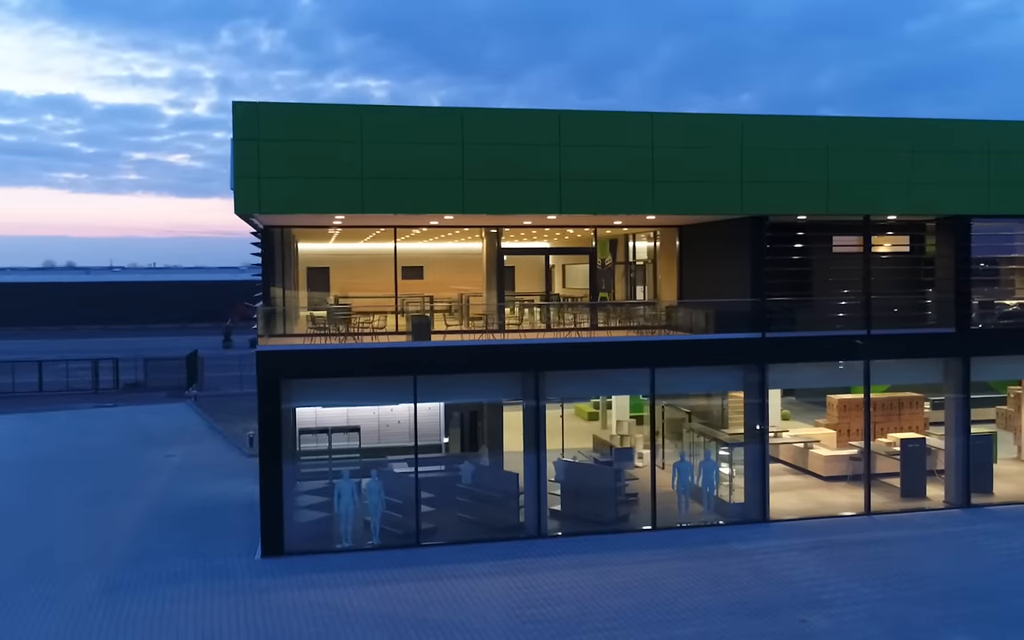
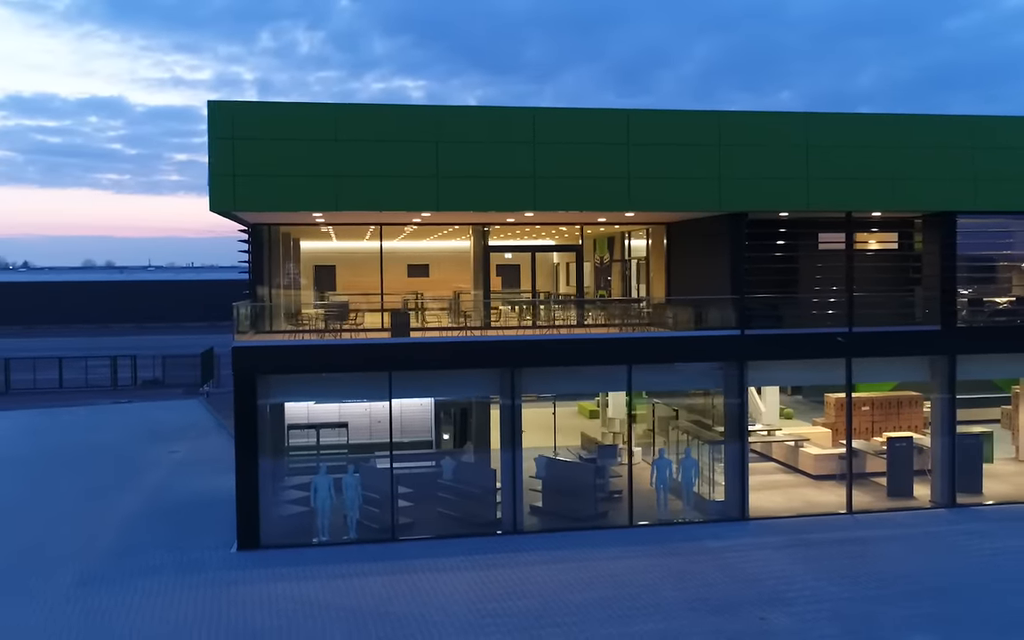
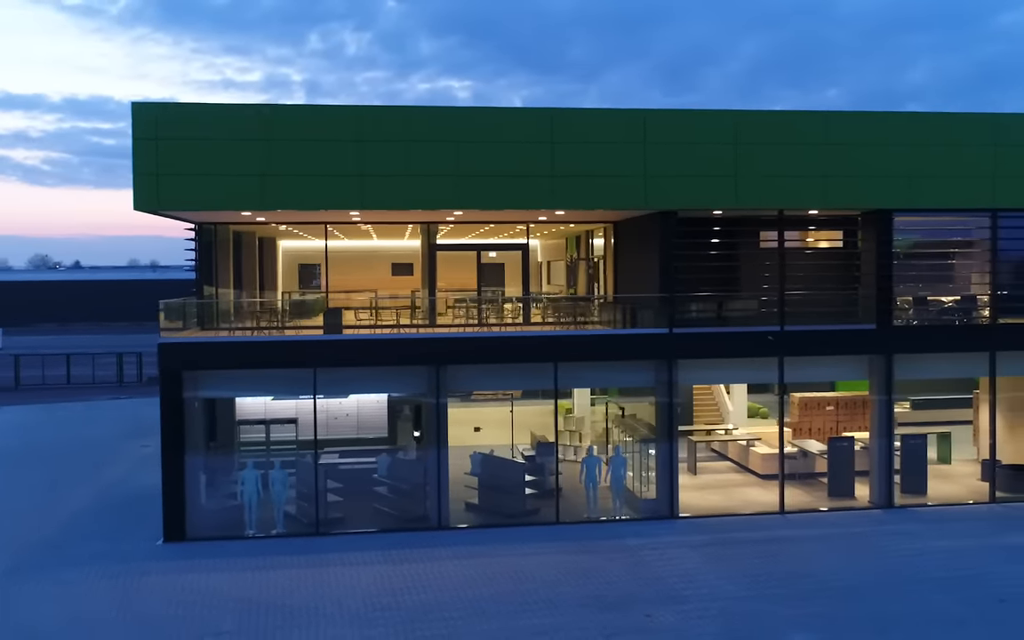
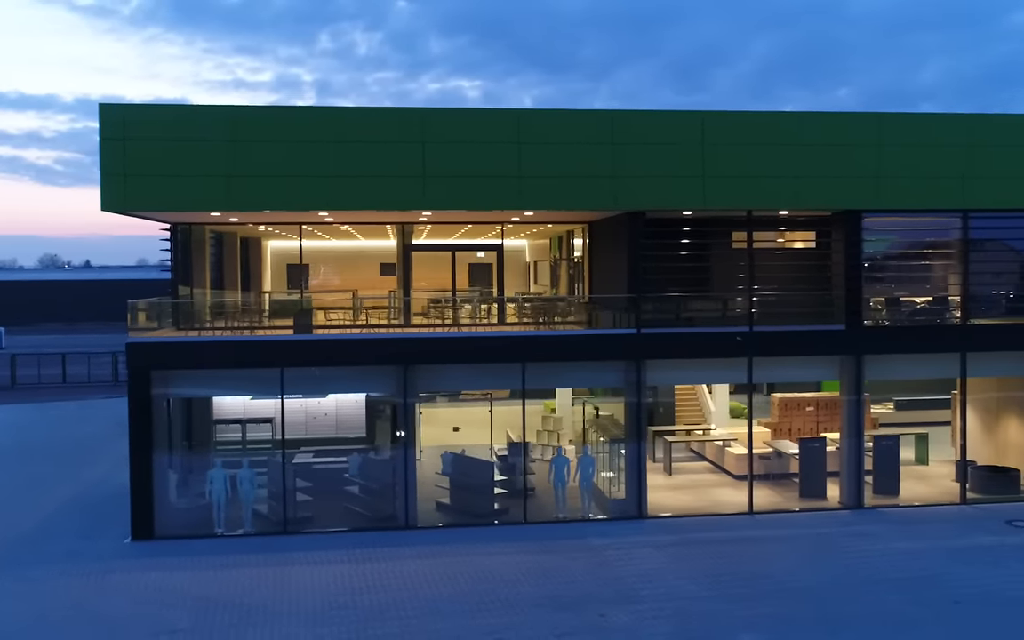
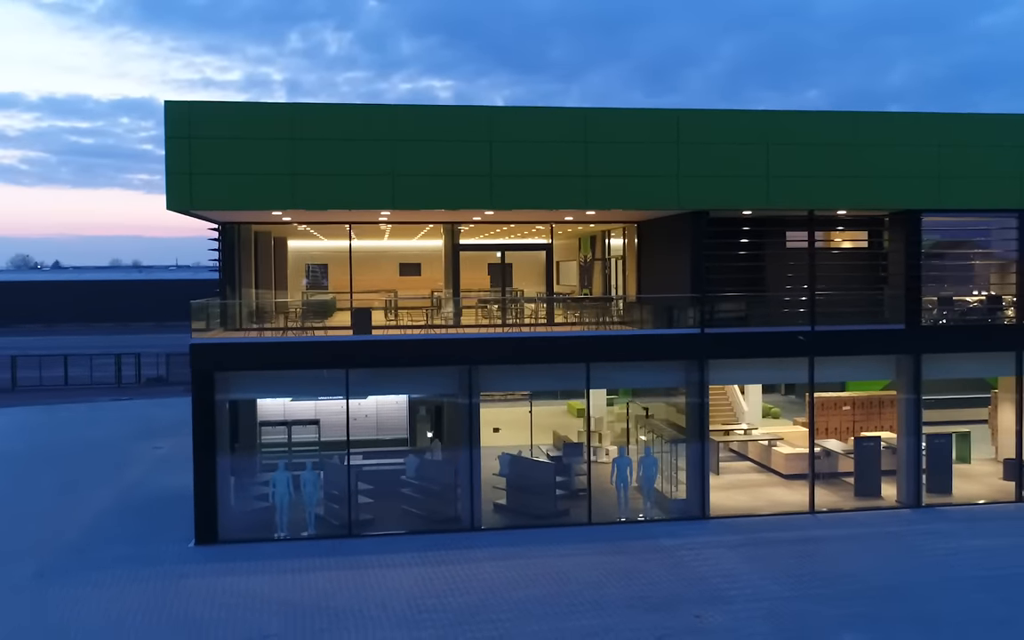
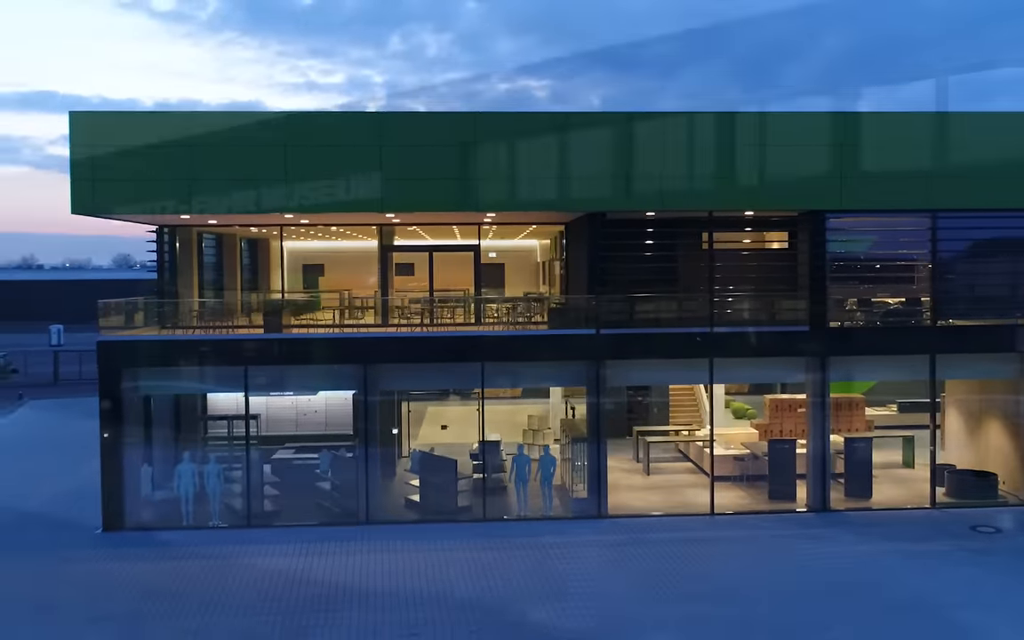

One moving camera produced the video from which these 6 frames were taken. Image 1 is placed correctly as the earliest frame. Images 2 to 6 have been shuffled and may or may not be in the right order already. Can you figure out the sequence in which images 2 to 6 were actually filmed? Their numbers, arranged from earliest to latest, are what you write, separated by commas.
2, 5, 3, 4, 6
